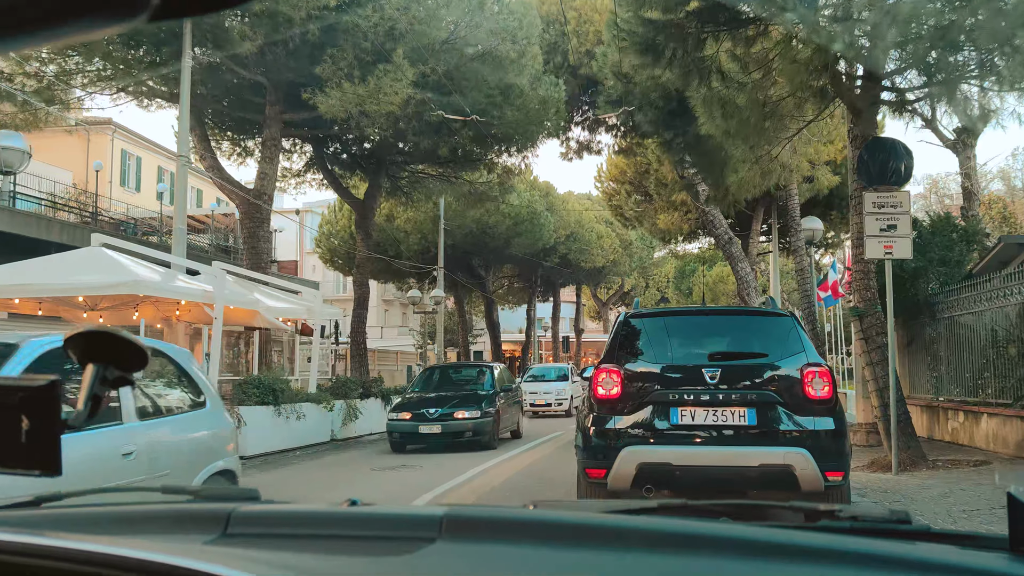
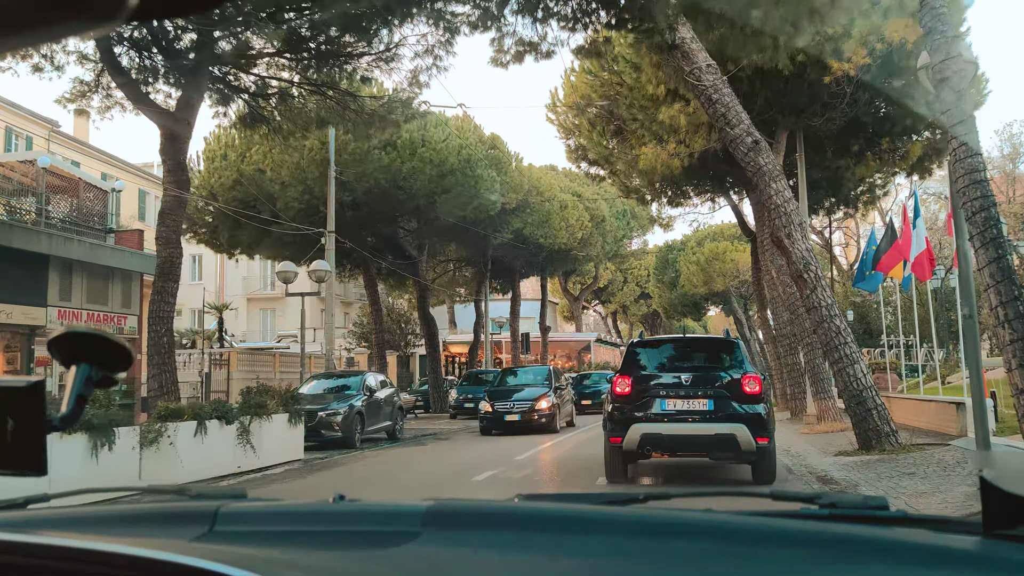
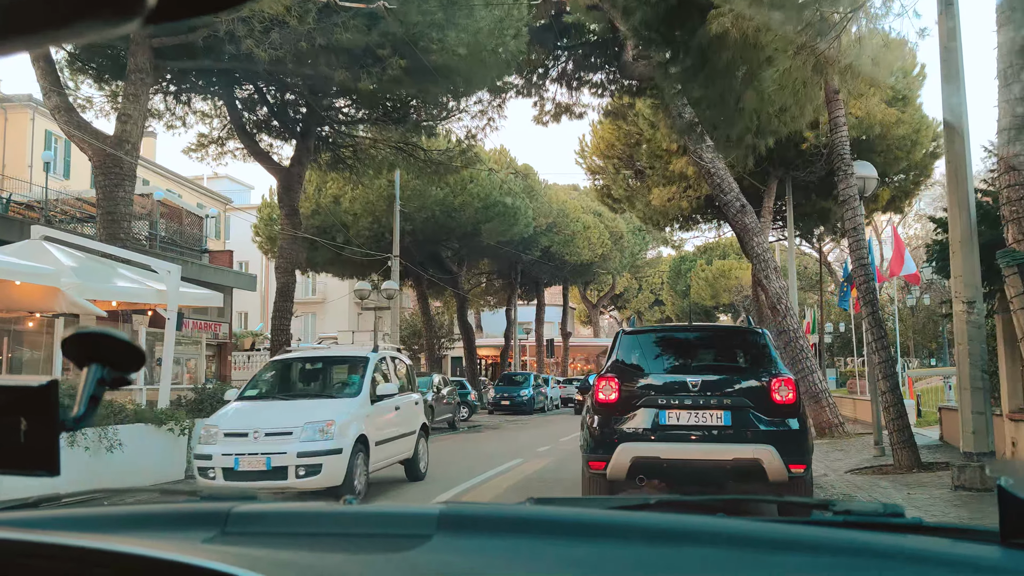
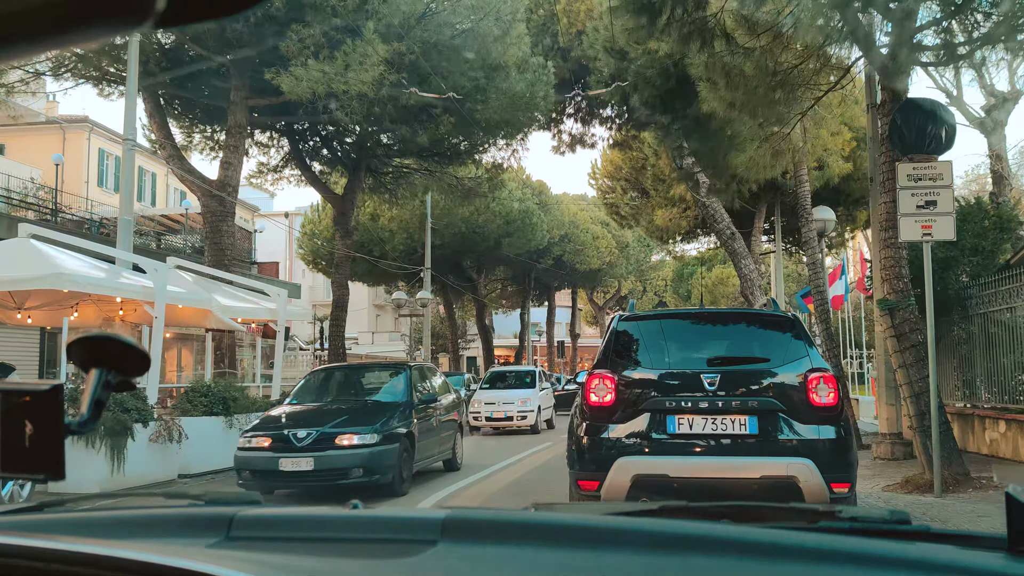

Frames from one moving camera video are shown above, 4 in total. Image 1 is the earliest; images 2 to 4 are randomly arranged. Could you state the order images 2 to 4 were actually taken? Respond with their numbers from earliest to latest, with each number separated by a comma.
4, 3, 2
